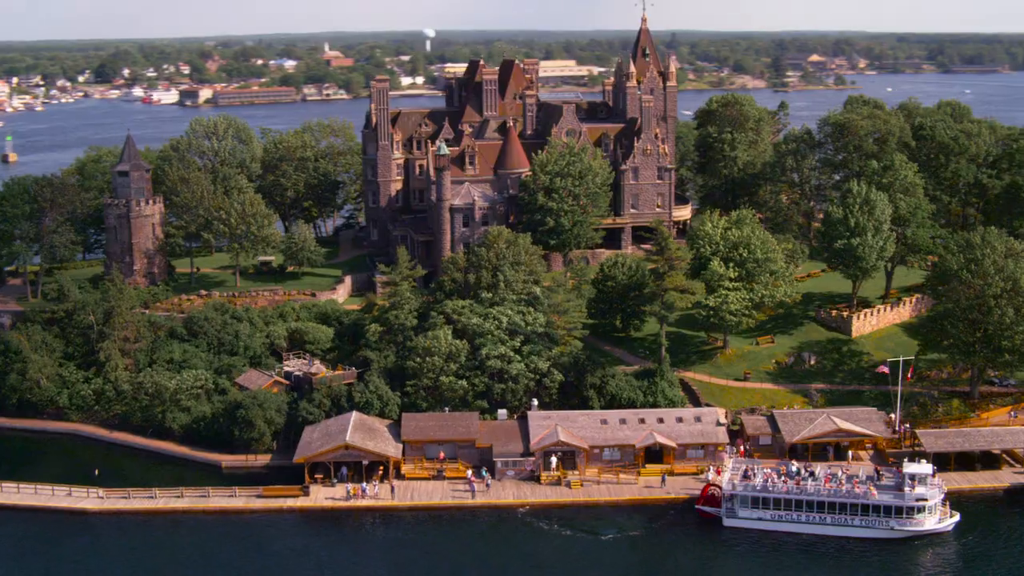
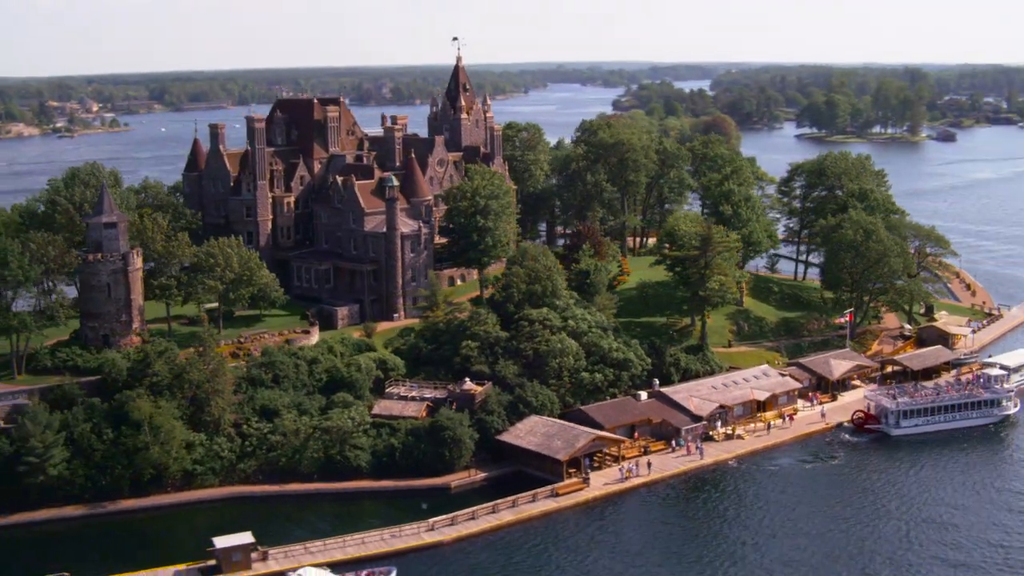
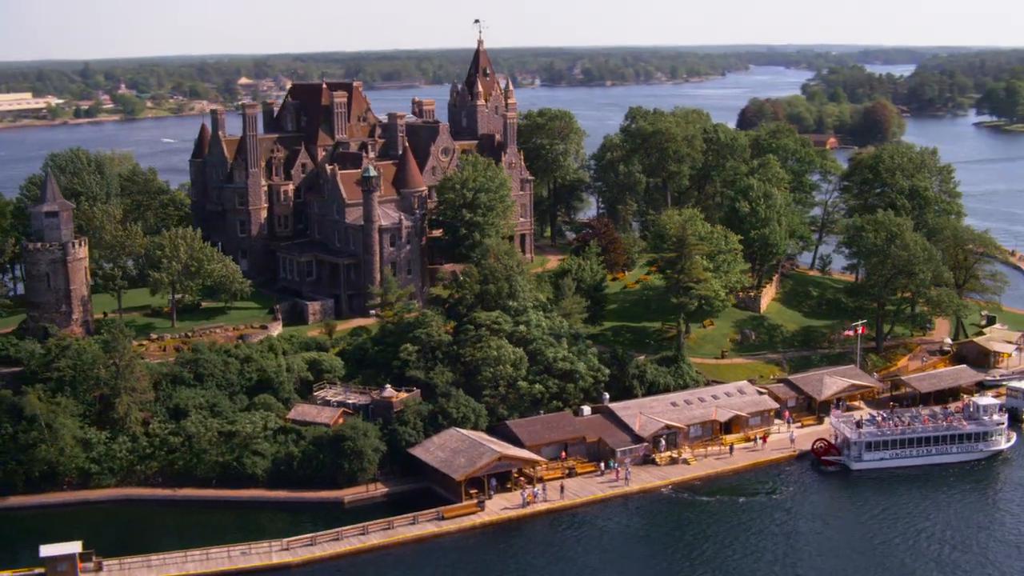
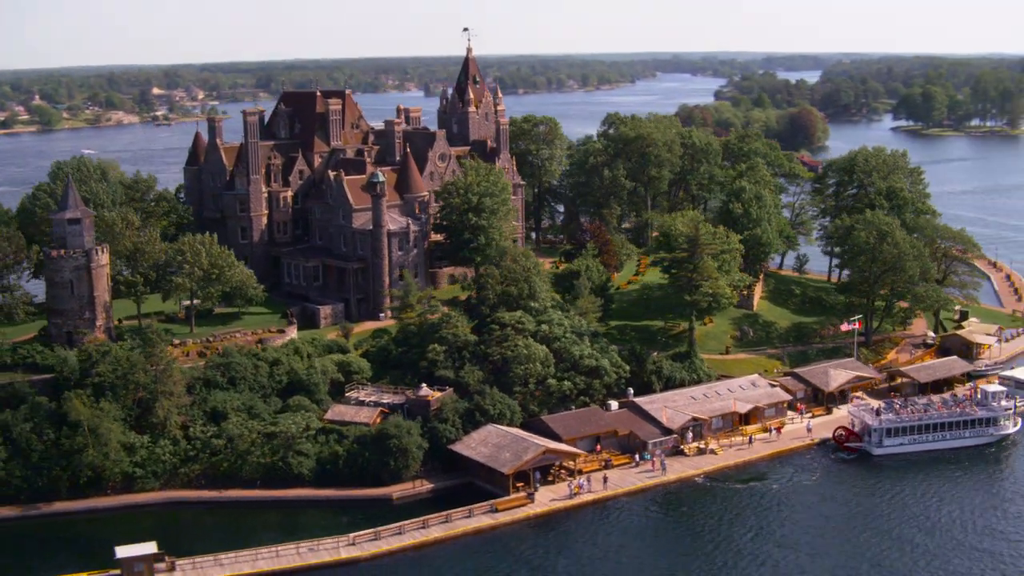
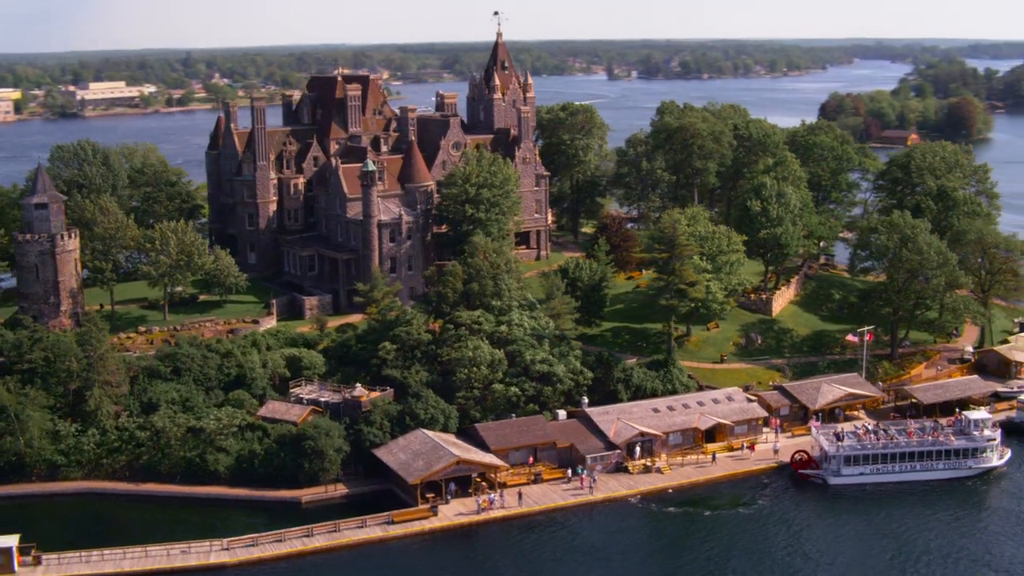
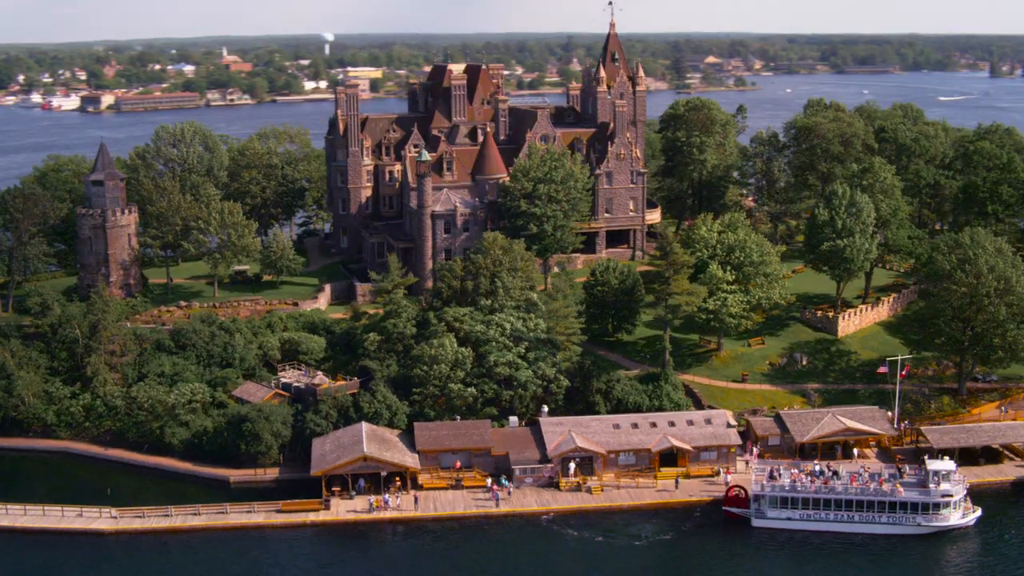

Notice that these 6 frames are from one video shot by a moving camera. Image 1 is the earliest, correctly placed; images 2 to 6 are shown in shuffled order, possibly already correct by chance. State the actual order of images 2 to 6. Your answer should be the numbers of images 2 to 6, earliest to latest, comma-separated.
6, 5, 3, 4, 2
